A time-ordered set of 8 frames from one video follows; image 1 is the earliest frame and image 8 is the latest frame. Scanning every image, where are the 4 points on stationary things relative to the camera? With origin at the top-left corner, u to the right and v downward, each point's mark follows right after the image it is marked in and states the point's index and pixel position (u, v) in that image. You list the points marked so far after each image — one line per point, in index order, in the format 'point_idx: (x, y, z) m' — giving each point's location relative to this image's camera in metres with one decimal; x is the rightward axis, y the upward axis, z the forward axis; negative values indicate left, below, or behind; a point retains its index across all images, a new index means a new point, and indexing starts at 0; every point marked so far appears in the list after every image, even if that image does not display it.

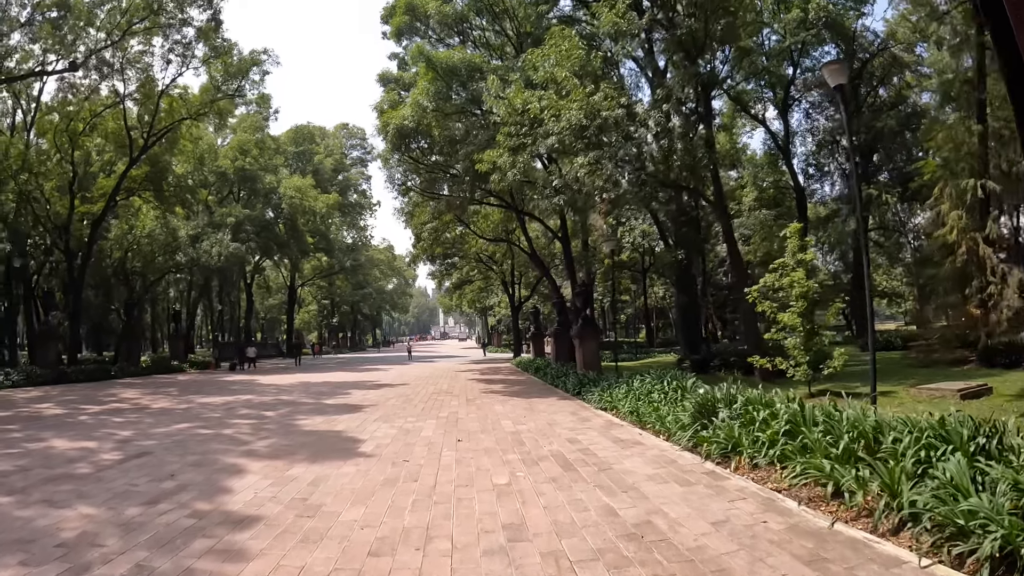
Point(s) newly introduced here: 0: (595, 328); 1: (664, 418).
0: (+2.0, -1.0, +17.0) m
1: (+2.0, -1.6, +8.7) m
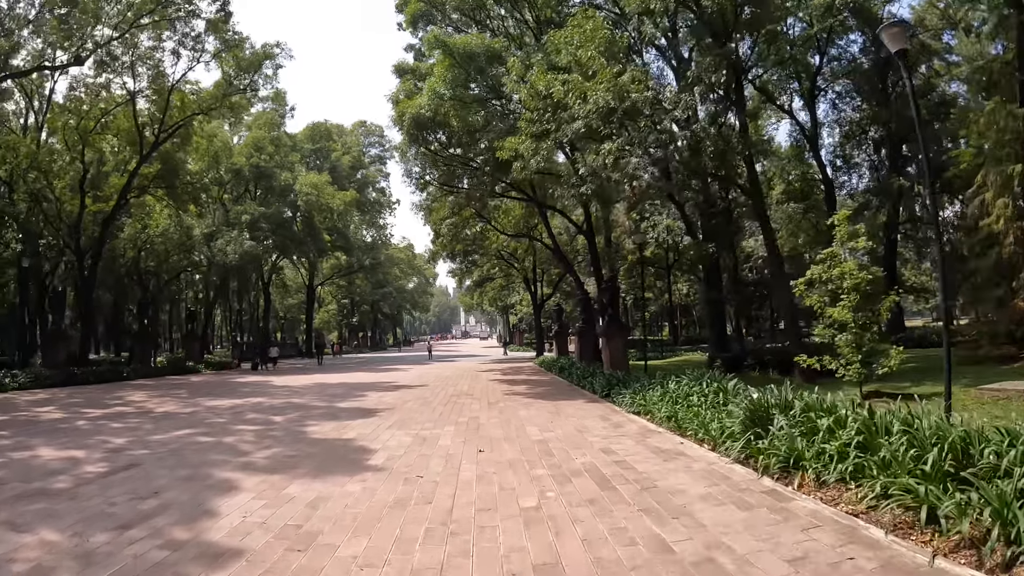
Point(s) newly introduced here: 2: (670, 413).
0: (+2.5, -0.9, +16.1) m
1: (+2.3, -1.5, +7.8) m
2: (+2.1, -1.6, +9.1) m
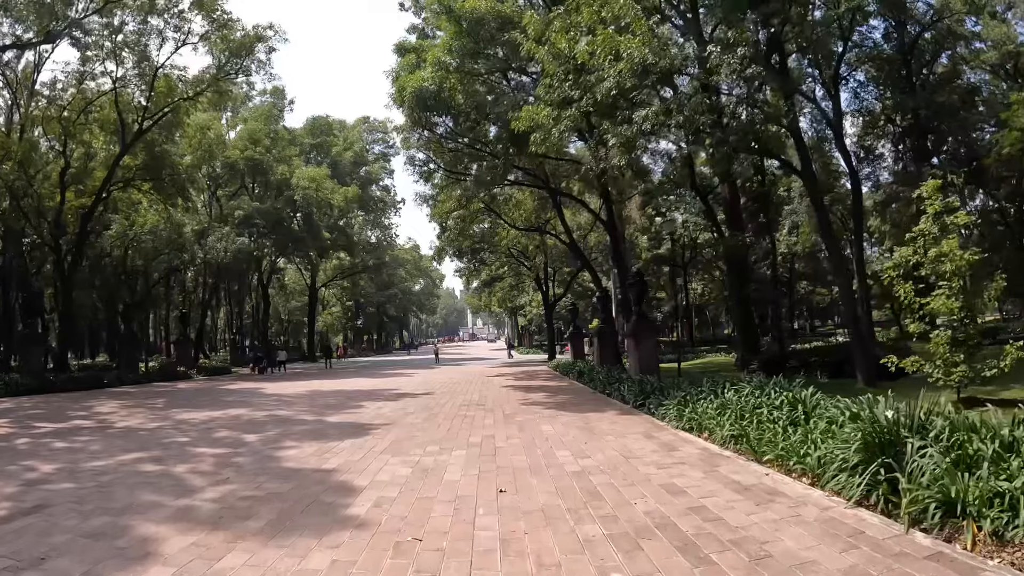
0: (+2.8, -0.7, +14.3) m
1: (+2.5, -1.4, +5.9) m
2: (+2.4, -1.5, +7.3) m
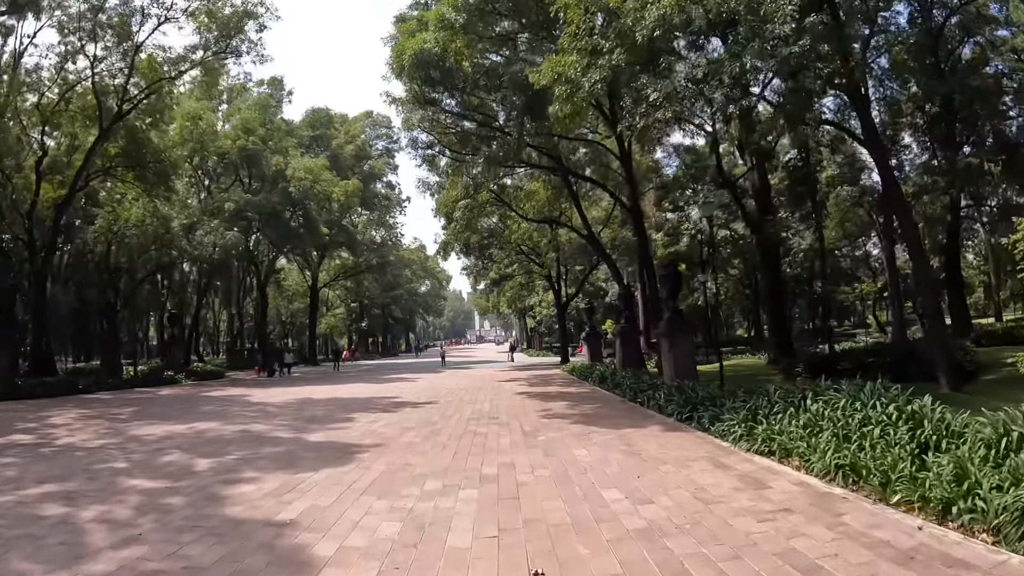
0: (+3.1, -0.6, +12.4) m
1: (+2.7, -1.2, +4.0) m
2: (+2.6, -1.3, +5.4) m
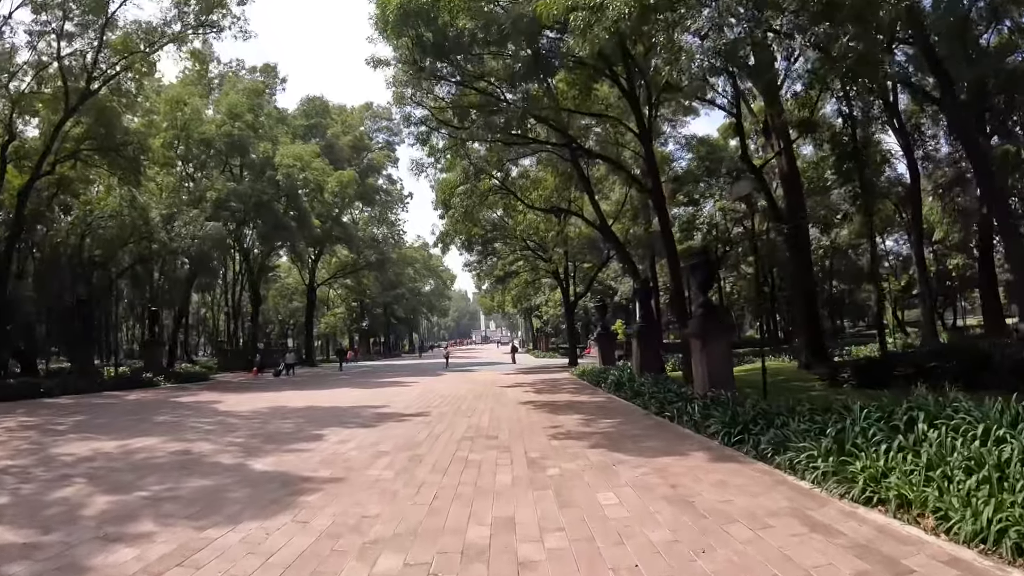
0: (+3.2, -0.5, +10.5) m
1: (+2.7, -1.1, +2.1) m
2: (+2.6, -1.2, +3.5) m
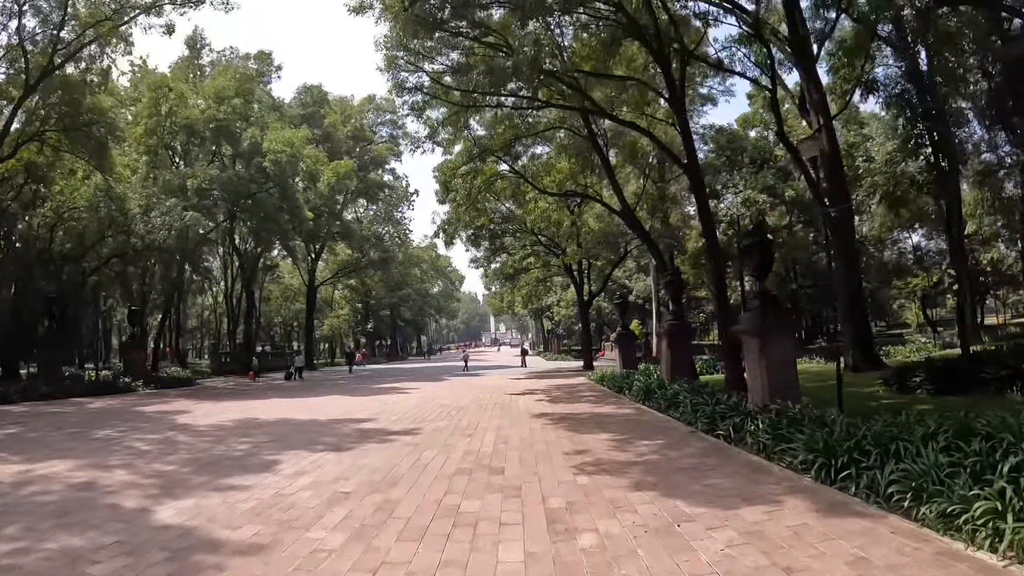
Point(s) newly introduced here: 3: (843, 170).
0: (+3.3, -0.3, +8.4) m
1: (+2.7, -0.9, +0.1) m
2: (+2.6, -1.0, +1.5) m
3: (+8.3, +2.9, +17.5) m
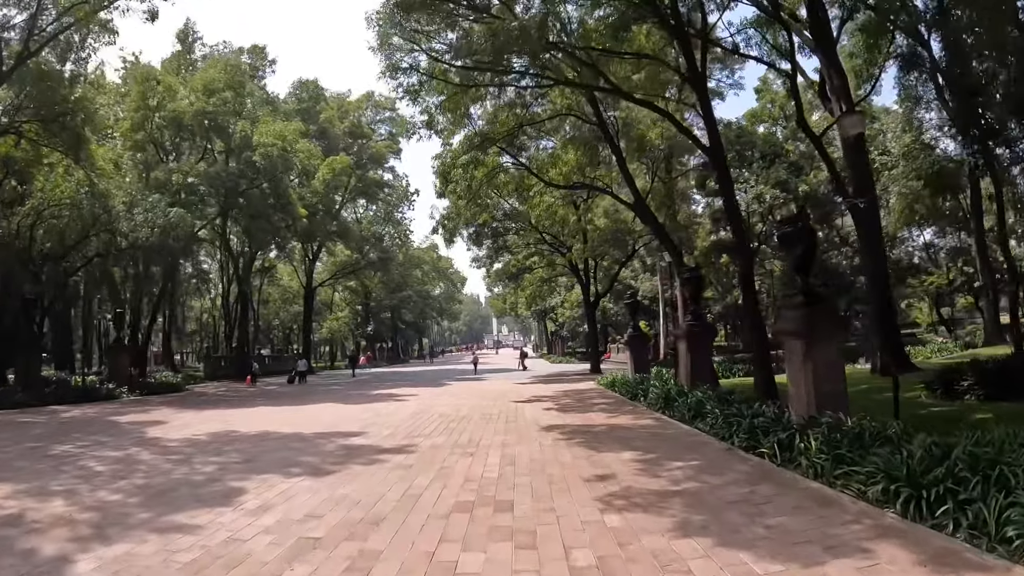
0: (+3.4, -0.2, +7.4) m
1: (+2.7, -0.8, -1.0) m
2: (+2.7, -0.9, +0.4) m
3: (+8.4, +3.0, +16.5) m
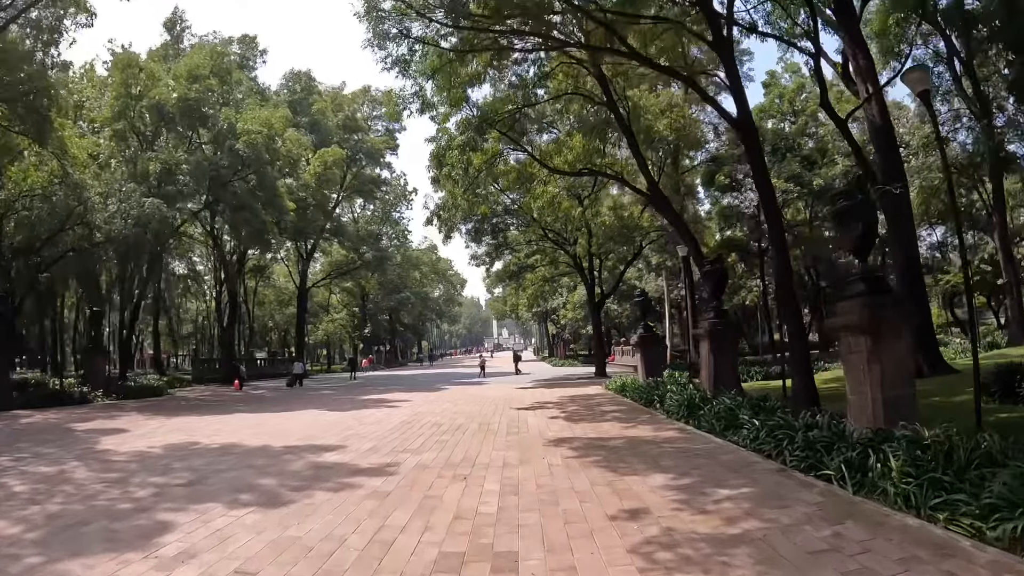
0: (+3.4, -0.1, +6.1) m
1: (+2.8, -0.7, -2.3) m
2: (+2.7, -0.8, -0.9) m
3: (+8.4, +3.1, +15.2) m
